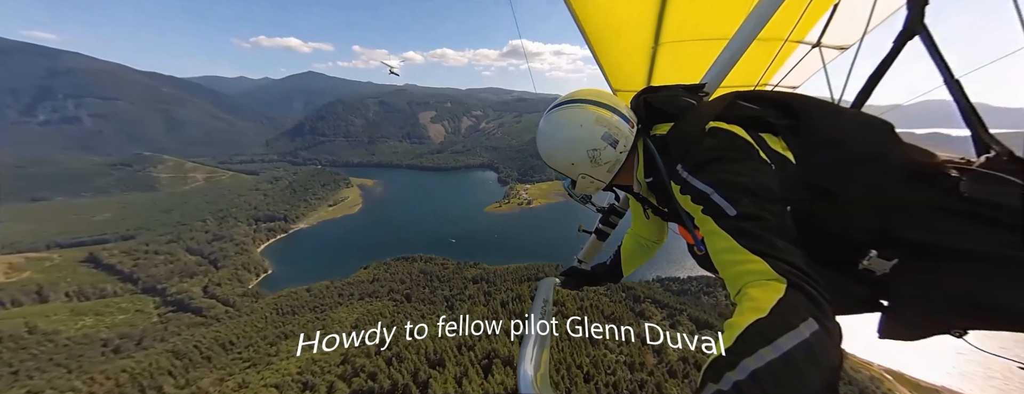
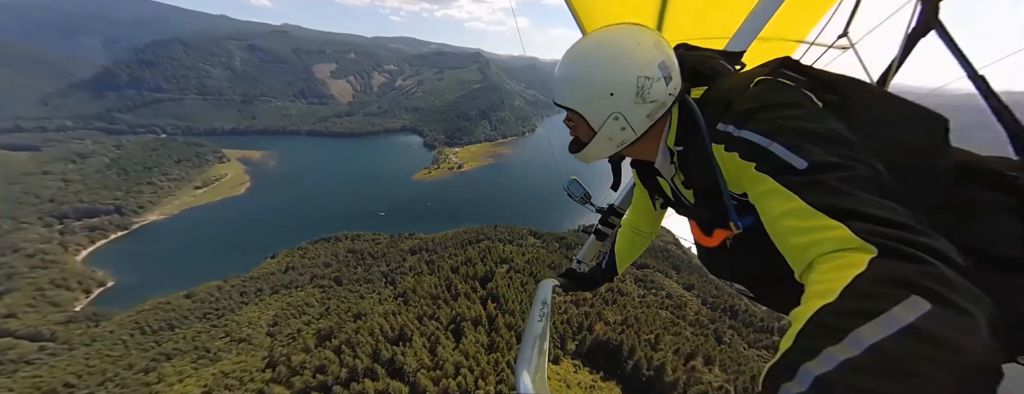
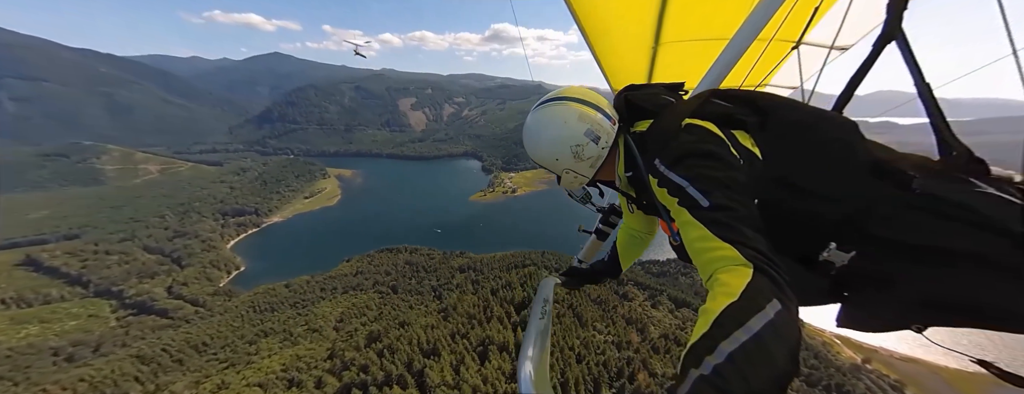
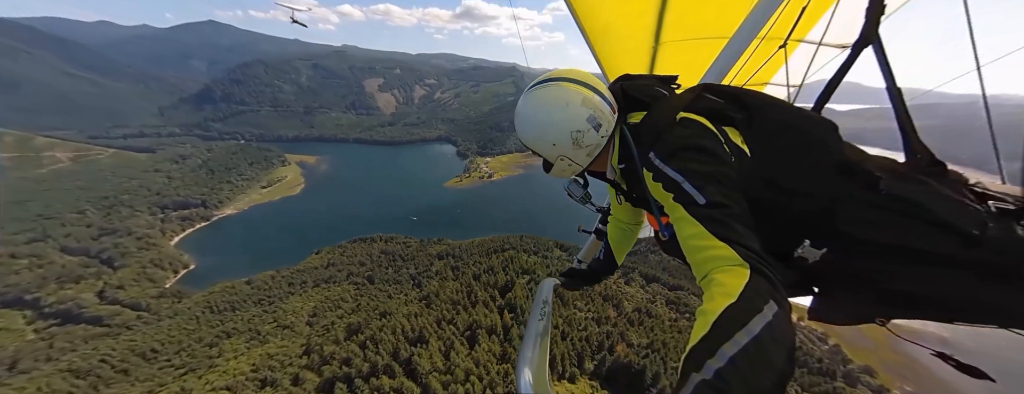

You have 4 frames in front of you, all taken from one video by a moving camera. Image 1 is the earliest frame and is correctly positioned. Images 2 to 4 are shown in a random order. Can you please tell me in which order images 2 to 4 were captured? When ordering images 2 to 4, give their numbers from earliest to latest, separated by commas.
3, 4, 2
